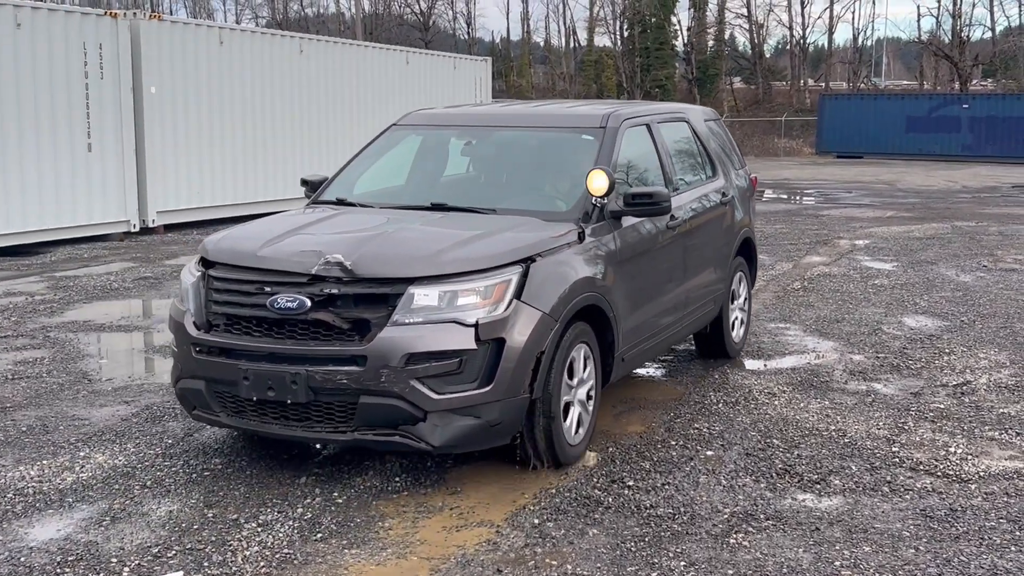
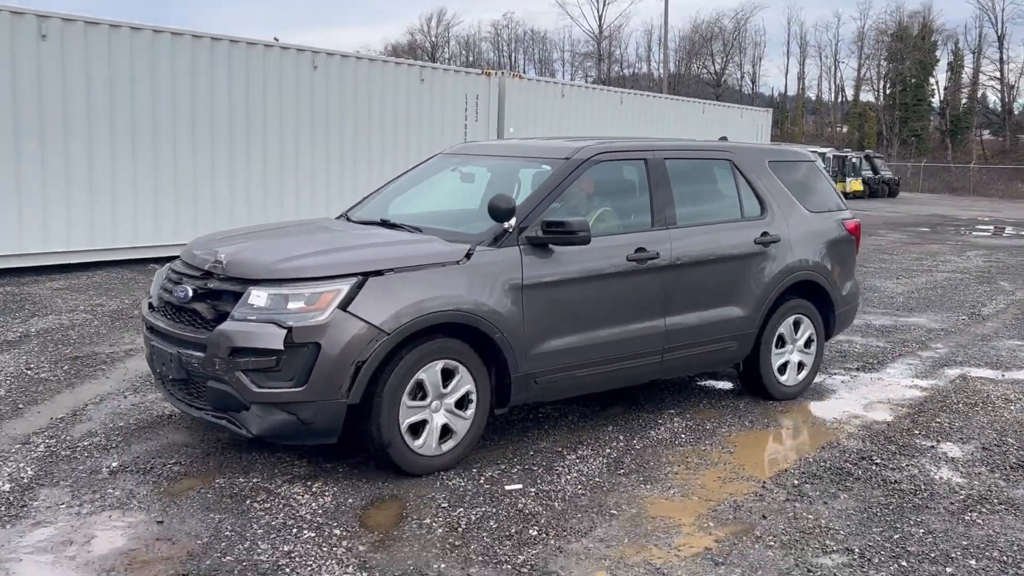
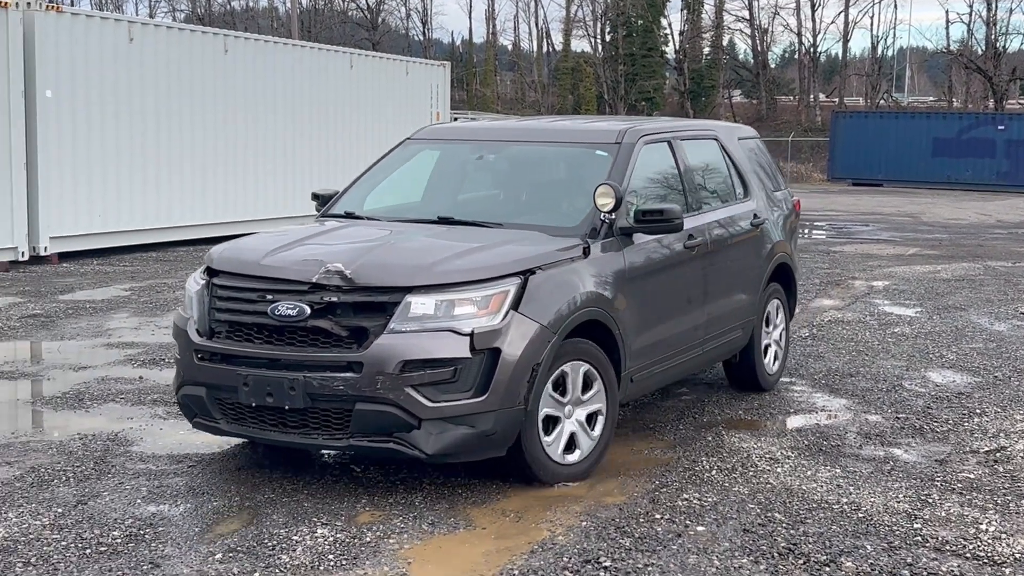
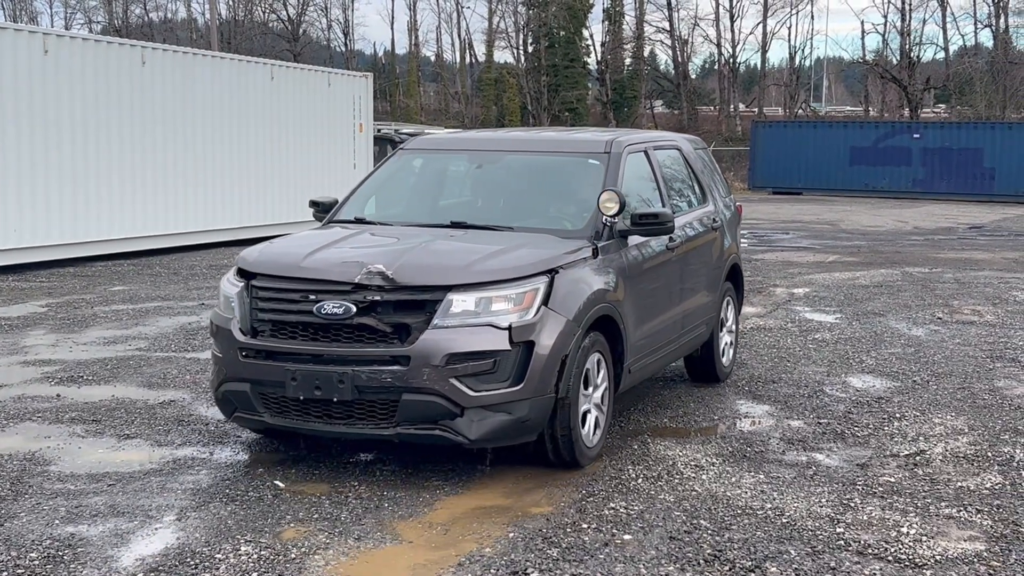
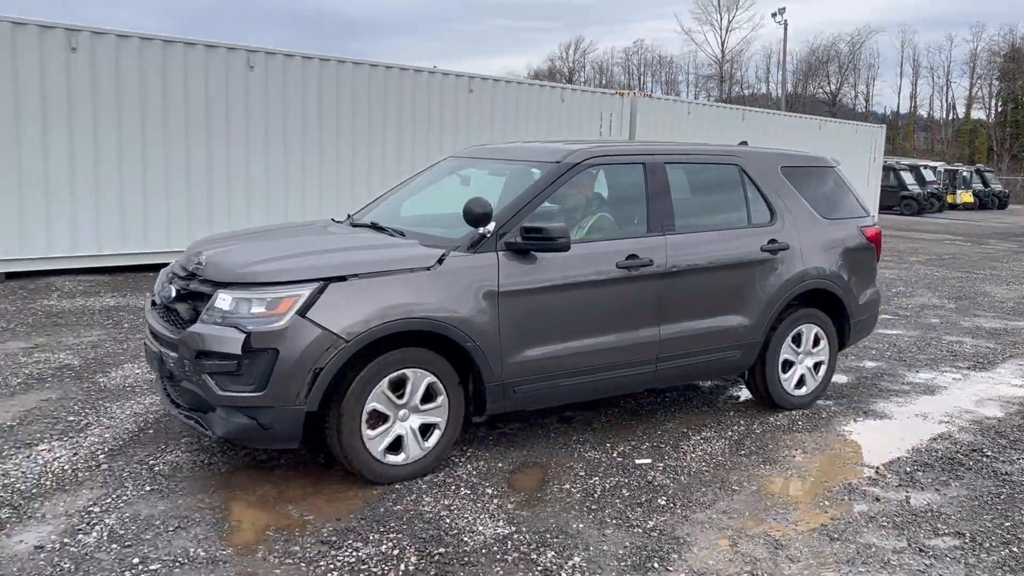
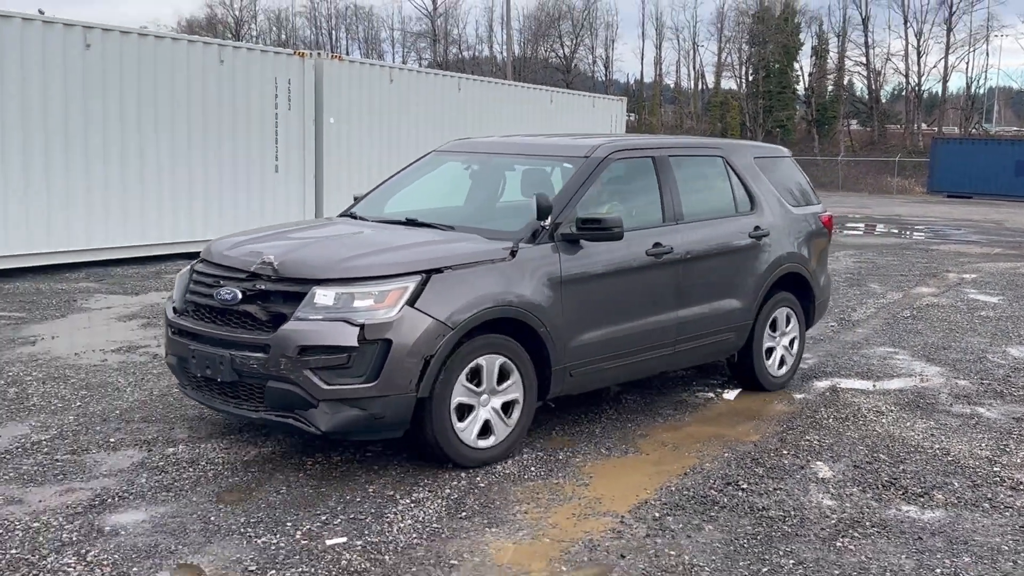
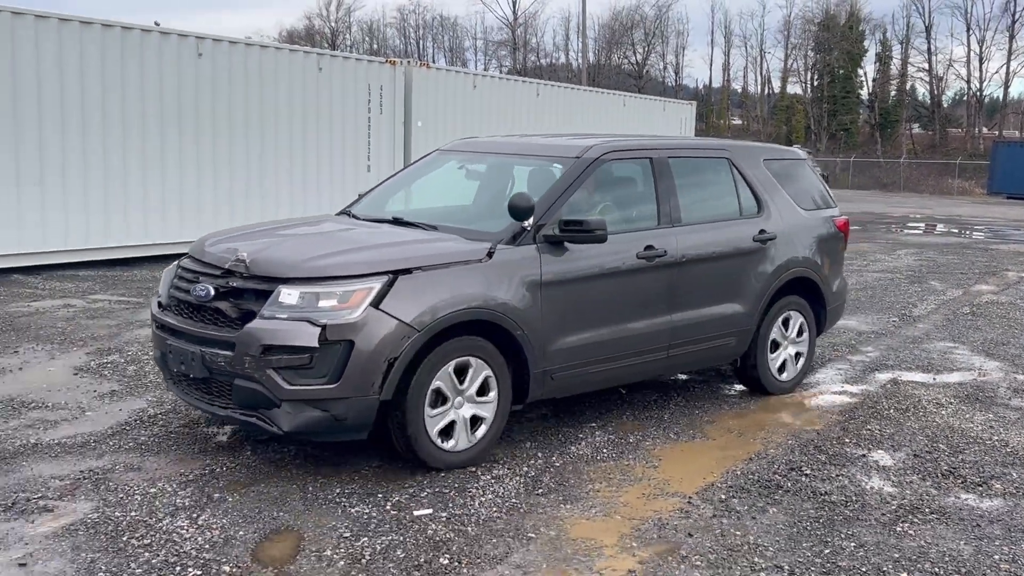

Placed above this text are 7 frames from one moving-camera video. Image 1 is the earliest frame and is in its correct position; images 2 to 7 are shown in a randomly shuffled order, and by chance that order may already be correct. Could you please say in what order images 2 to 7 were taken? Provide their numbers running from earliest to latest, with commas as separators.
4, 3, 6, 7, 2, 5
